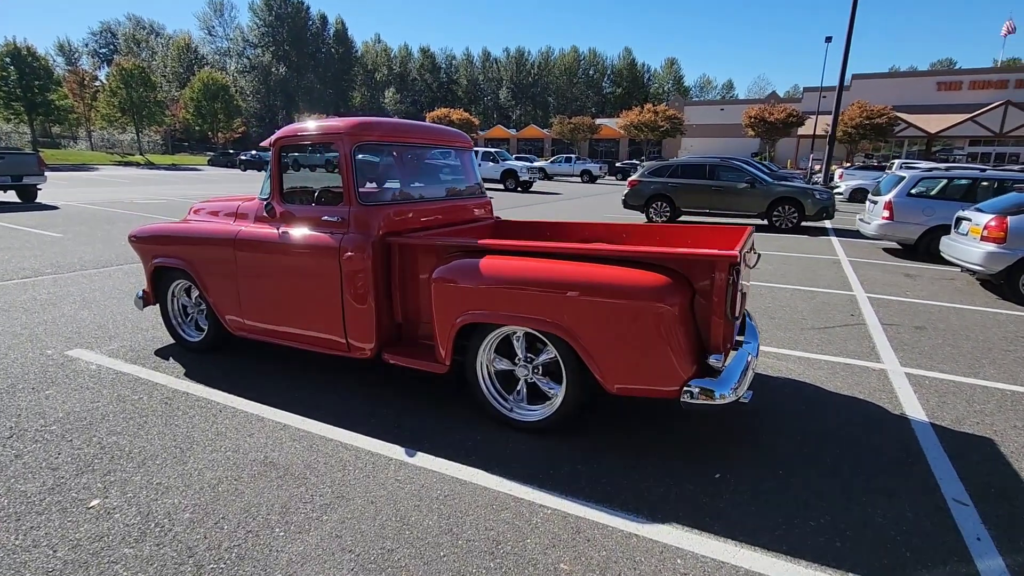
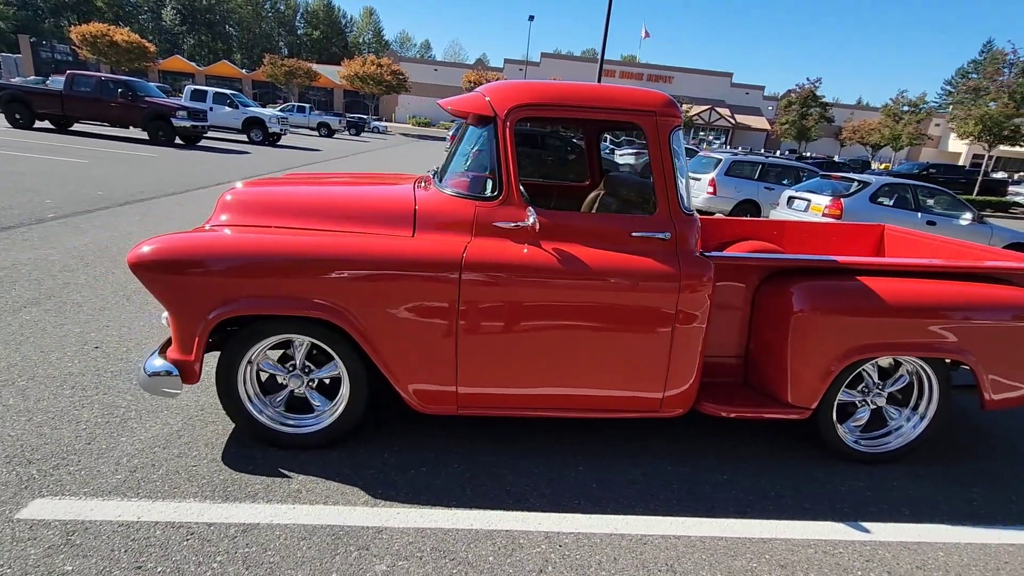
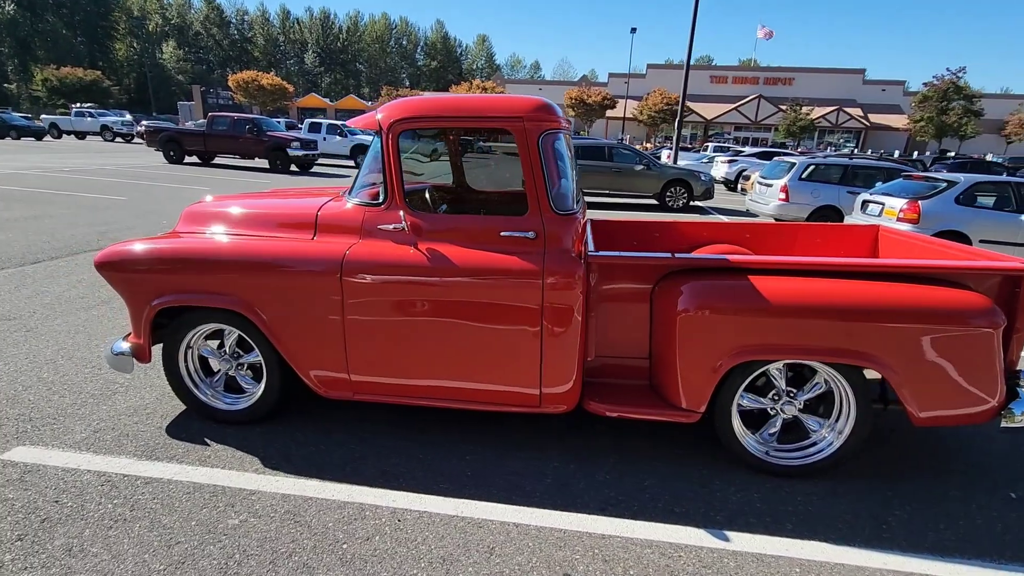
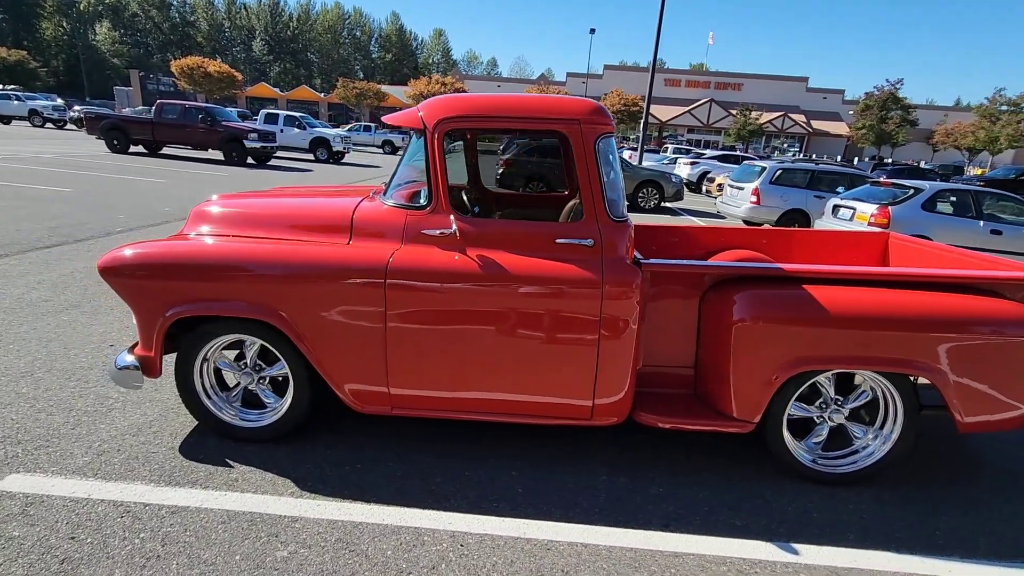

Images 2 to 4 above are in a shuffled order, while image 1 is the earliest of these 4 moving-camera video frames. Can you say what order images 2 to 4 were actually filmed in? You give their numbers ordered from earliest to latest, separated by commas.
3, 4, 2
